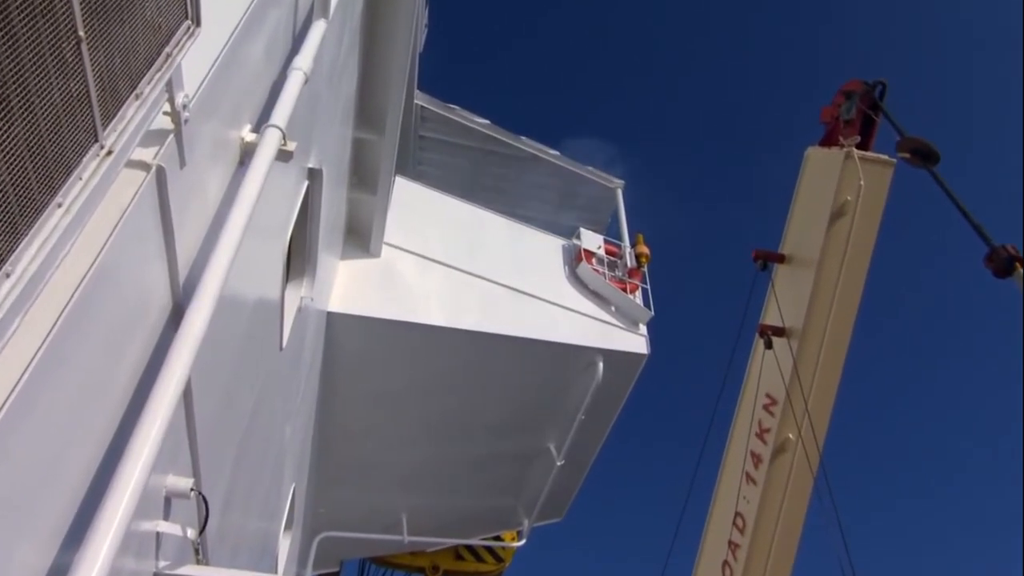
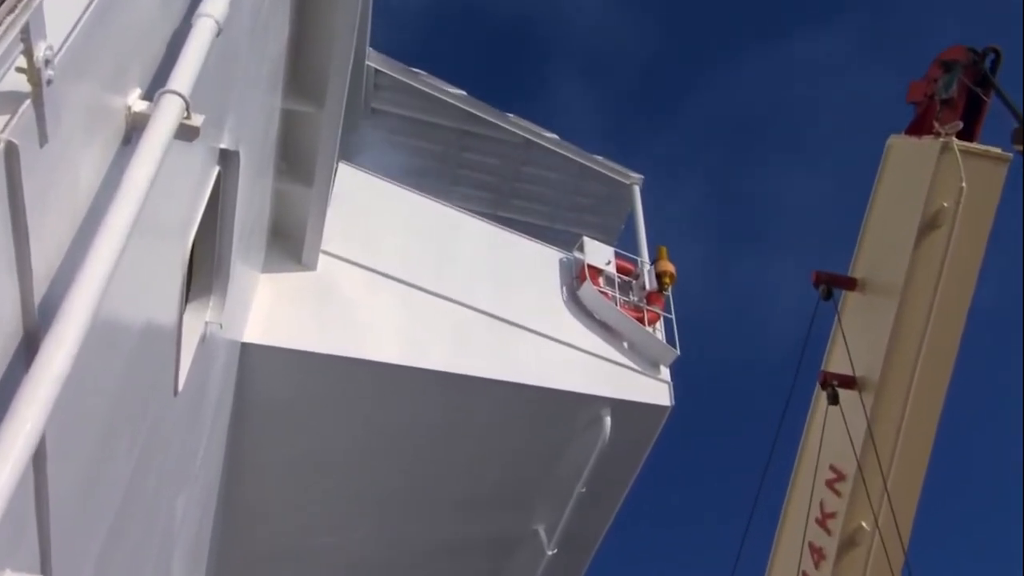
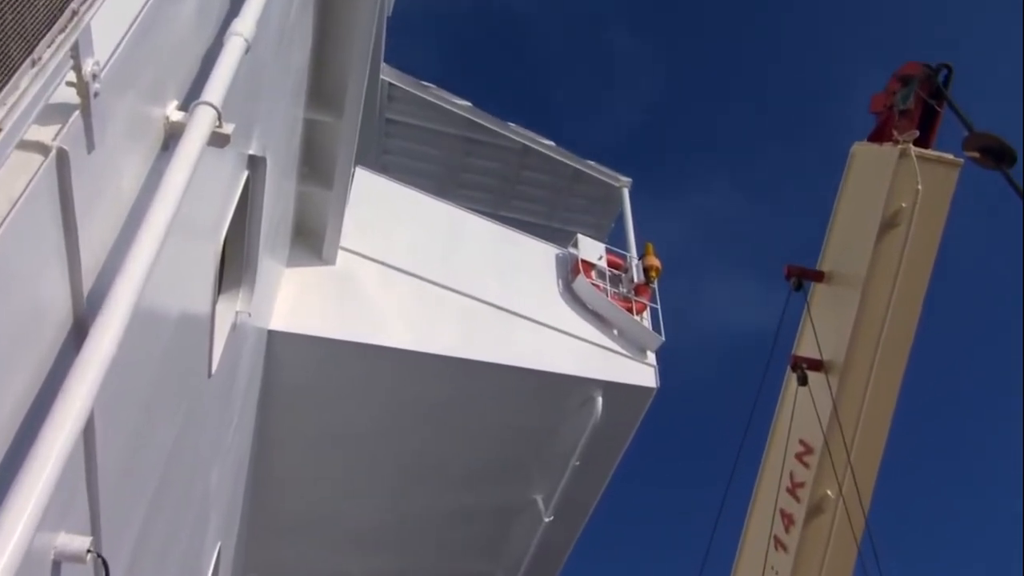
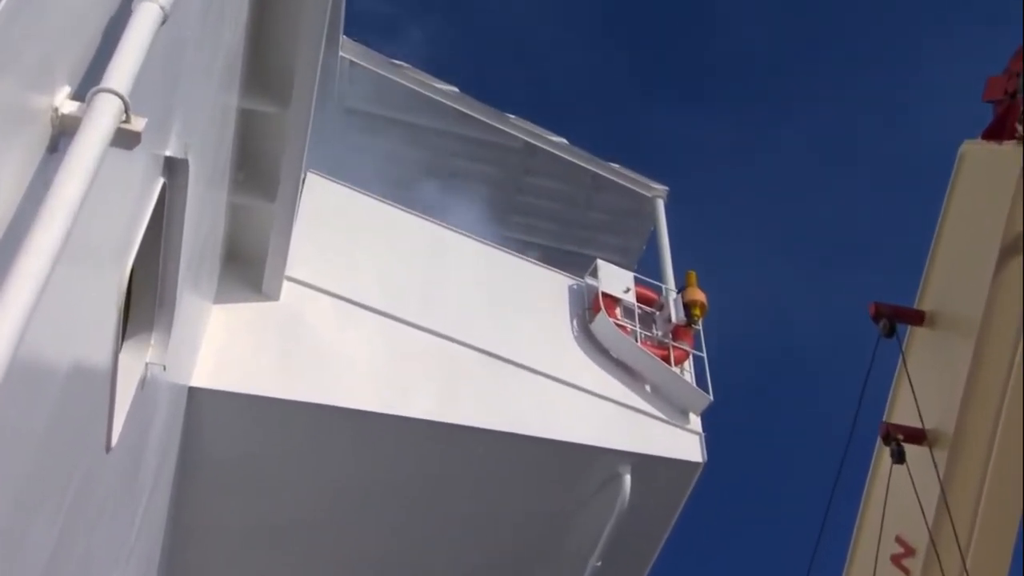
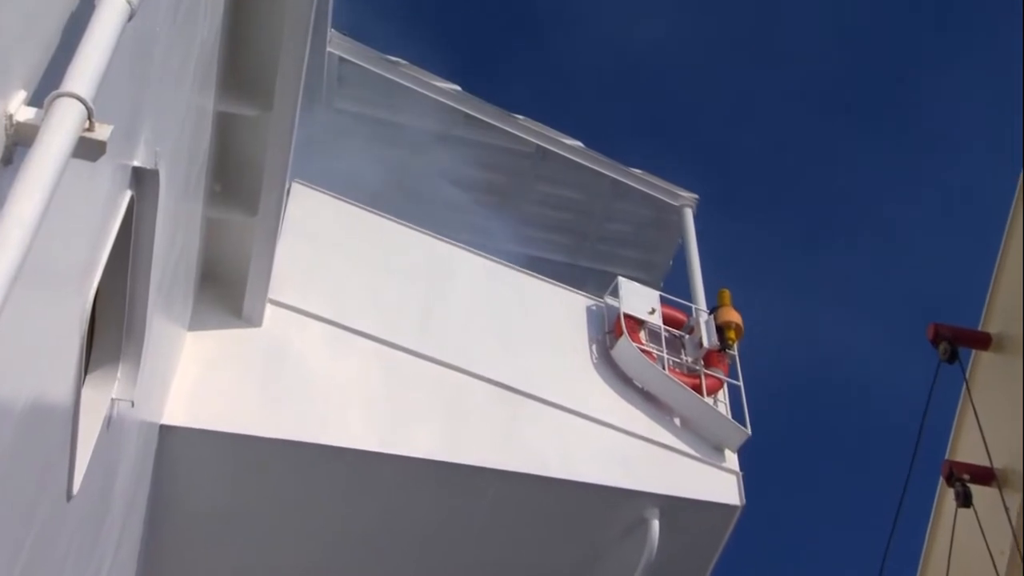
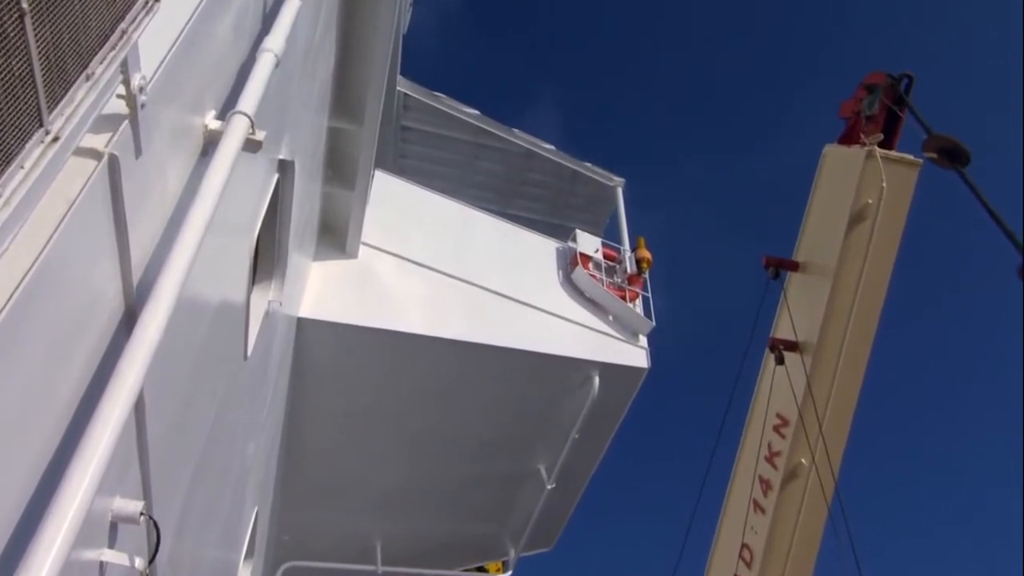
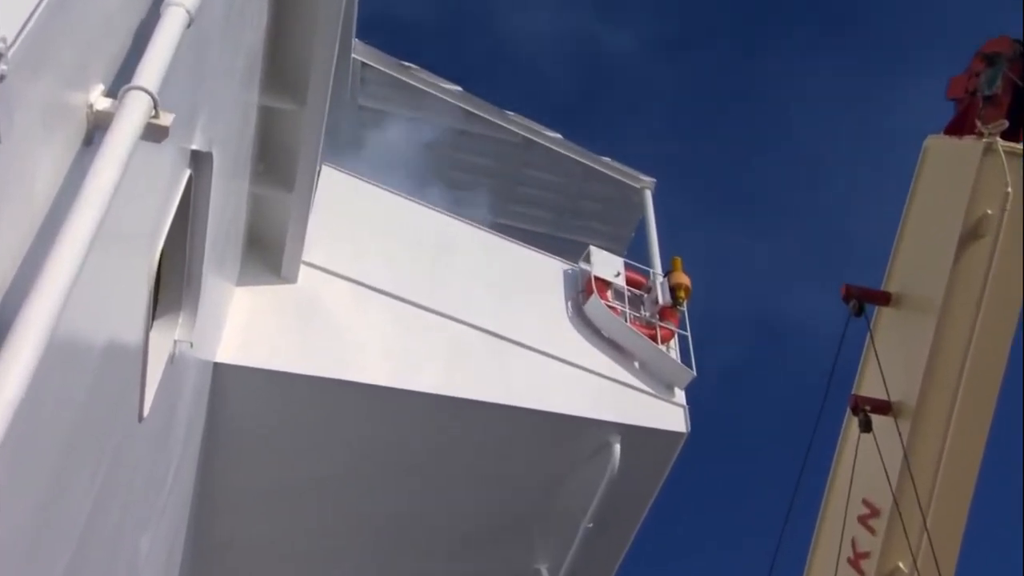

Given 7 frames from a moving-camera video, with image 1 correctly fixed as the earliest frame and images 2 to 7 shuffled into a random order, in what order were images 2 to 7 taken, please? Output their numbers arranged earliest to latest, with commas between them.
6, 3, 2, 7, 4, 5
